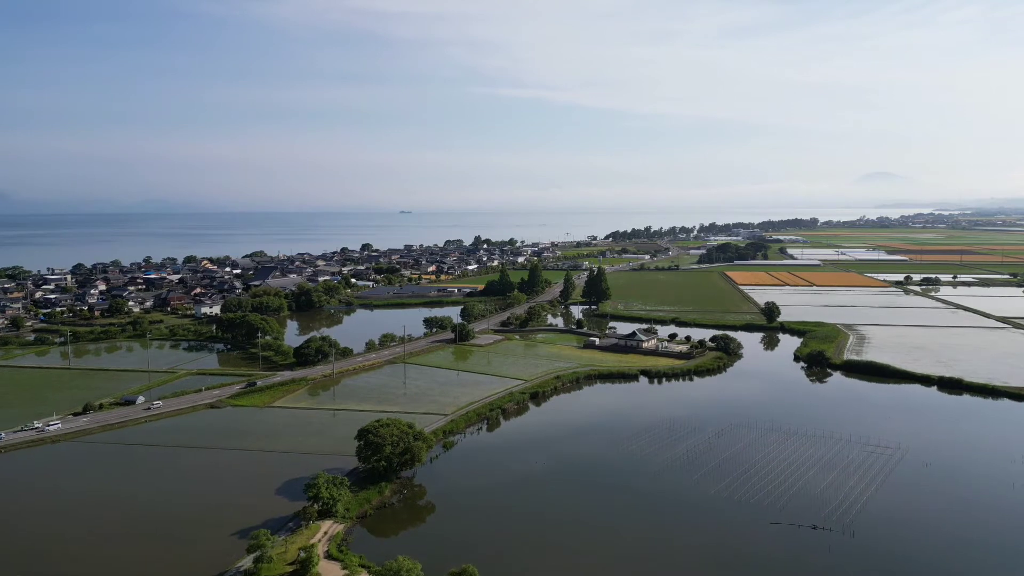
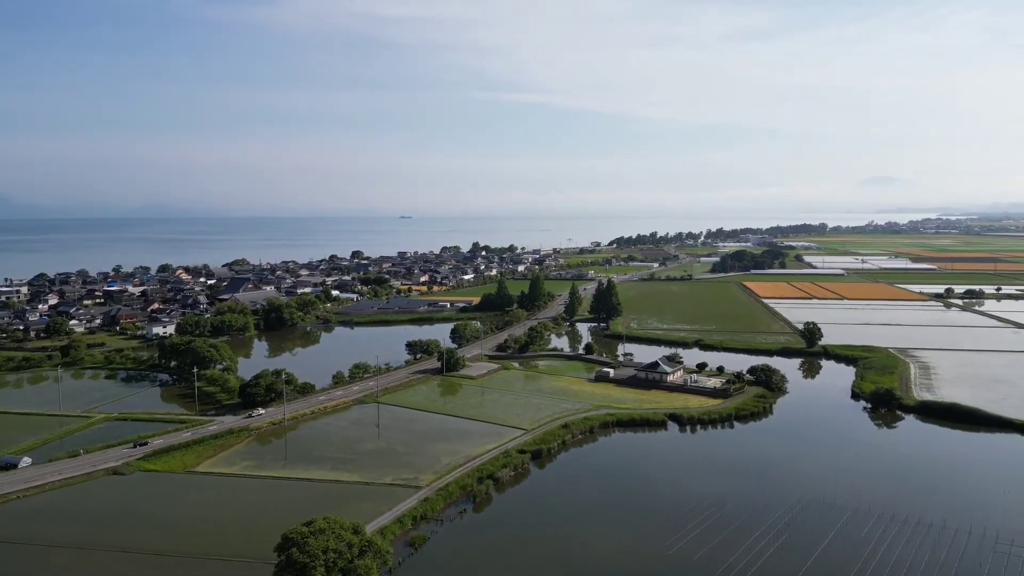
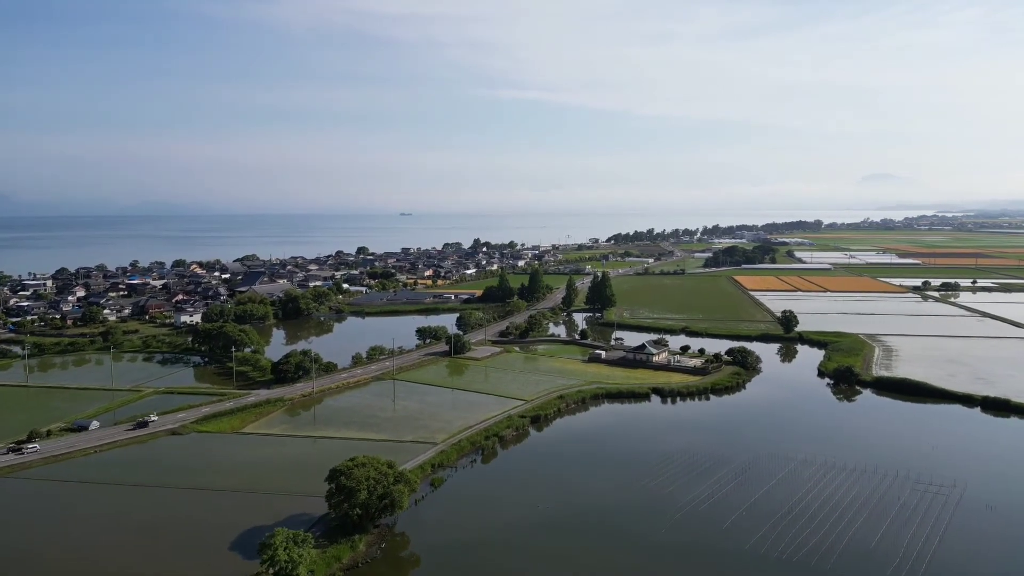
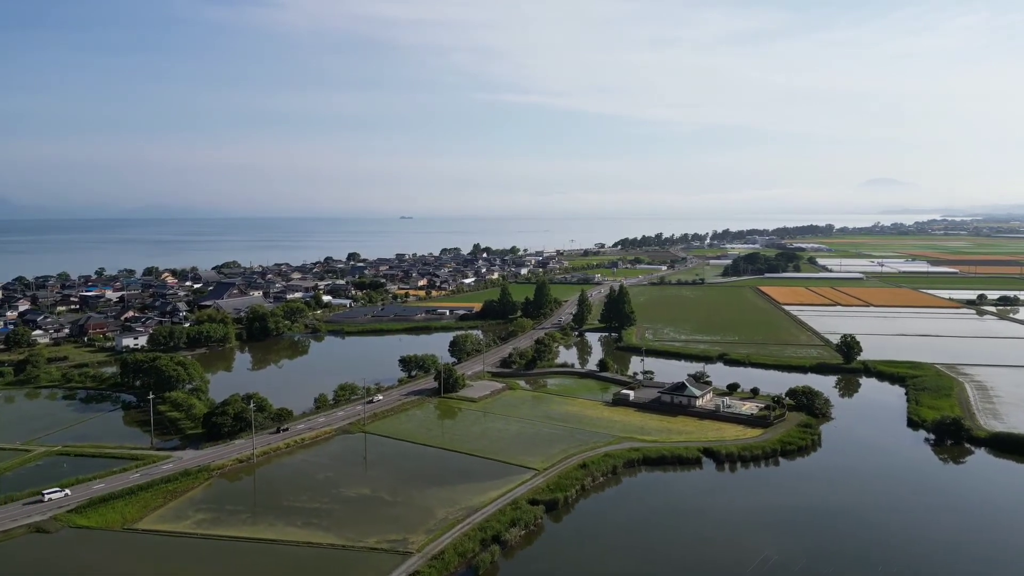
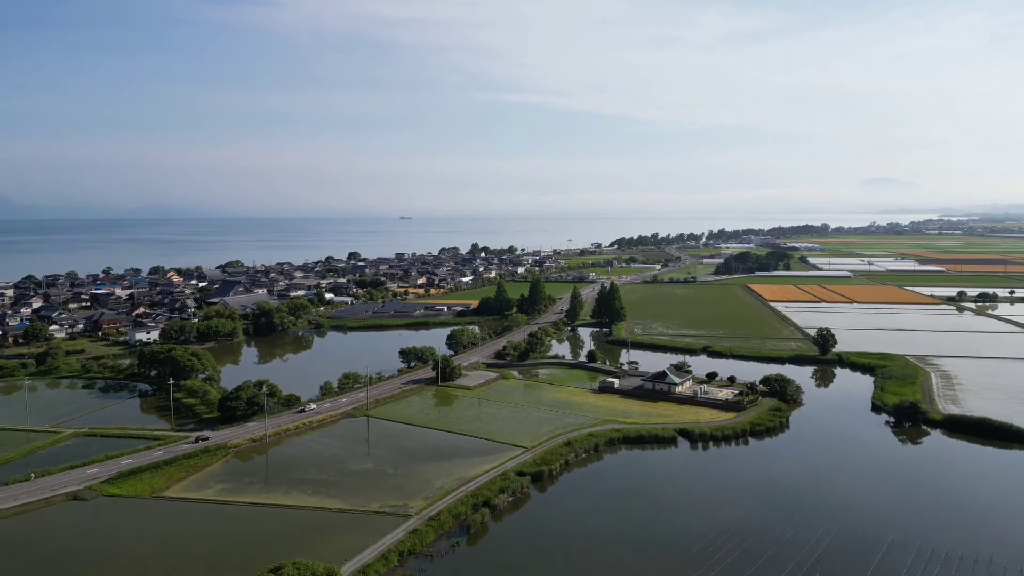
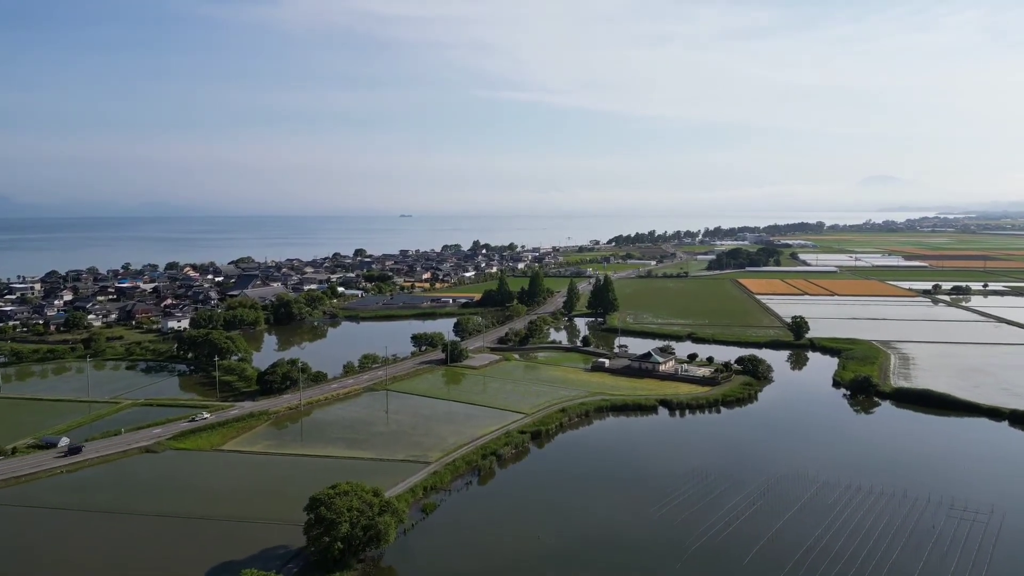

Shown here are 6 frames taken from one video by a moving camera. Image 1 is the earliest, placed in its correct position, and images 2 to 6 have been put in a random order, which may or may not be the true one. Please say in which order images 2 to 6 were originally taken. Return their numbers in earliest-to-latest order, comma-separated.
3, 6, 2, 5, 4
